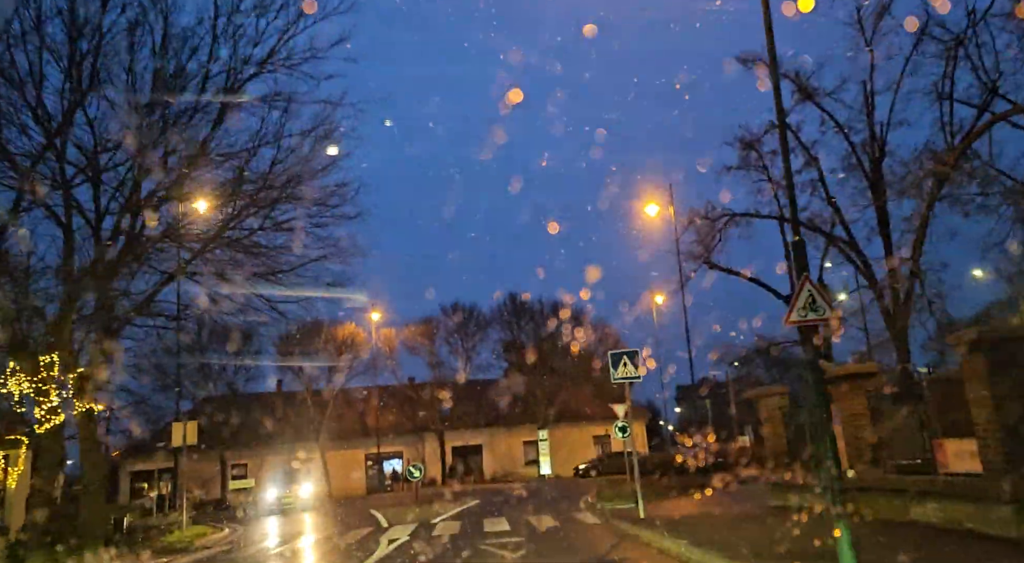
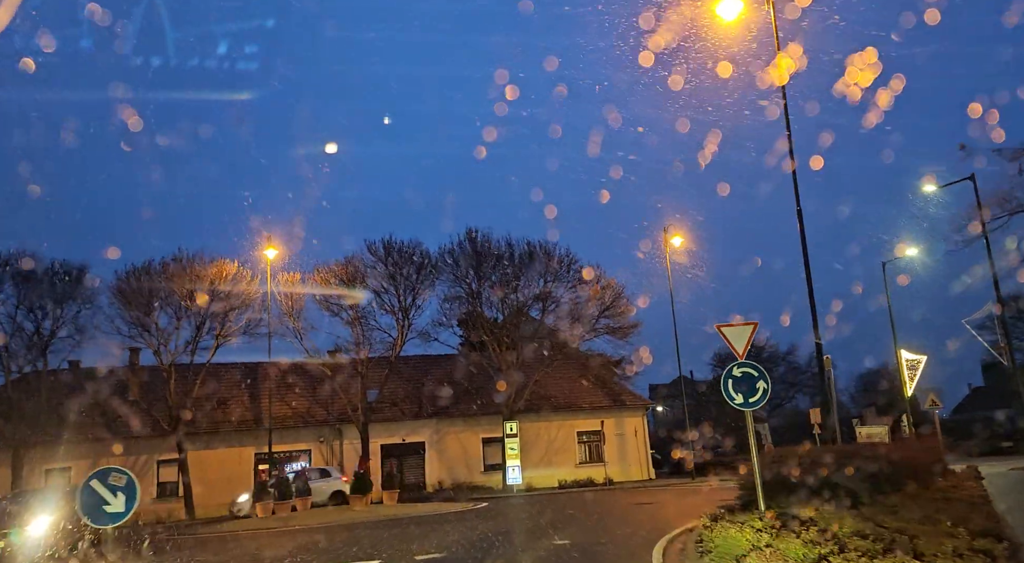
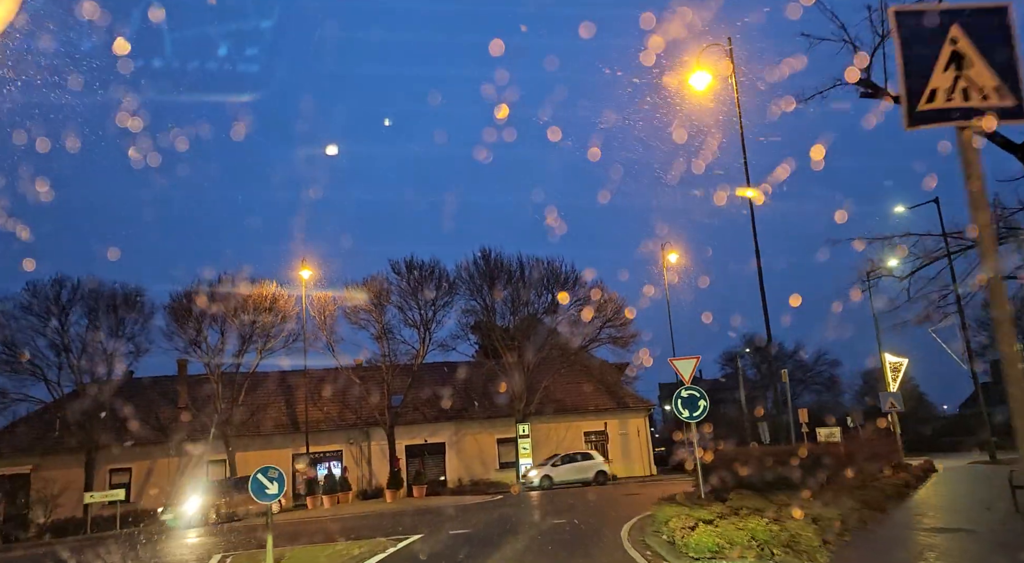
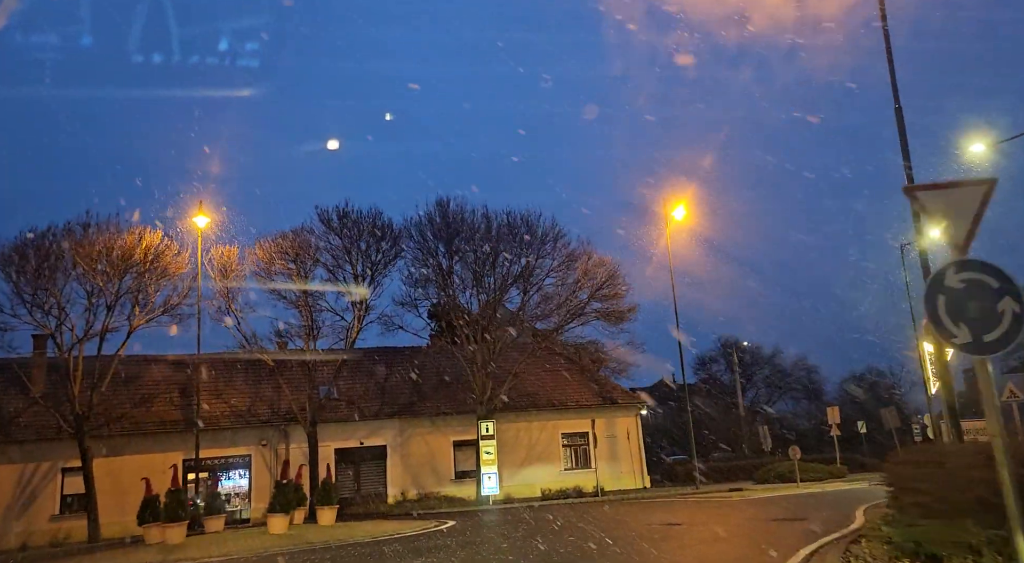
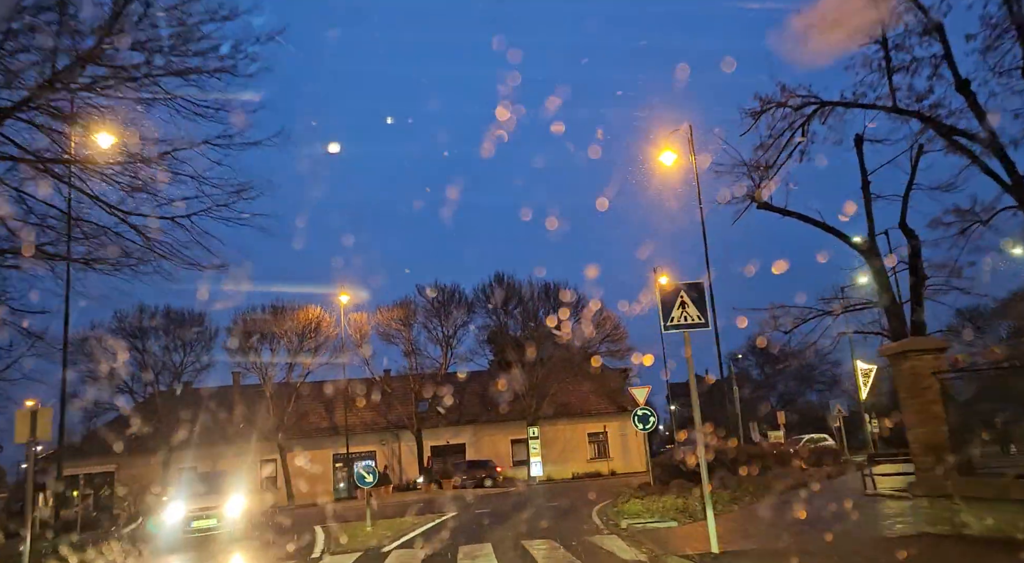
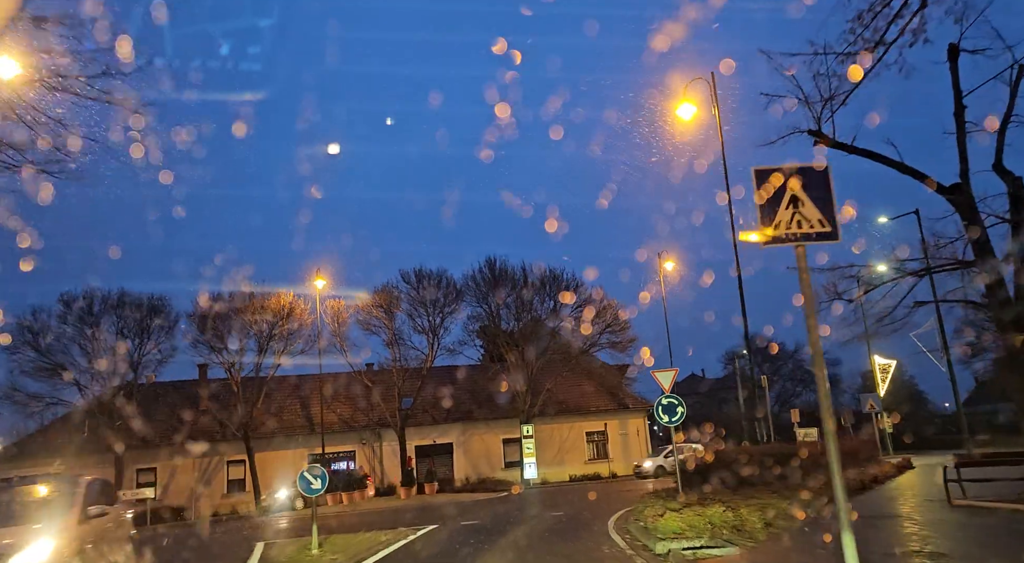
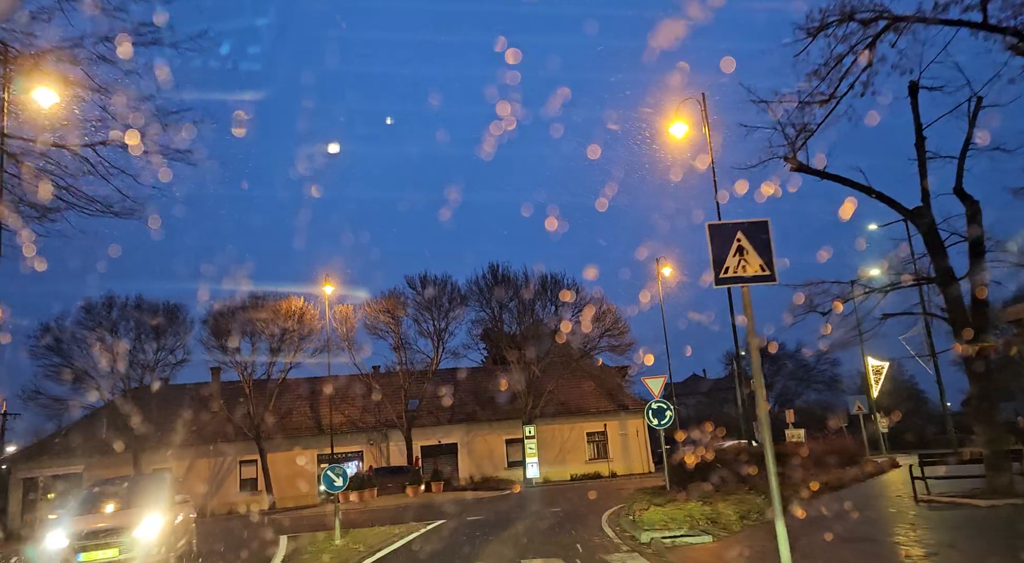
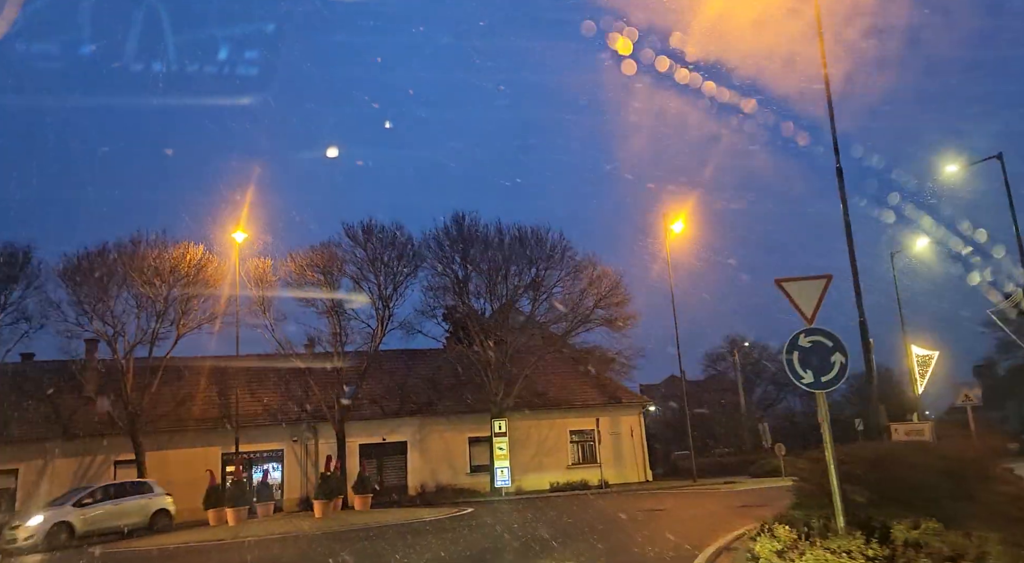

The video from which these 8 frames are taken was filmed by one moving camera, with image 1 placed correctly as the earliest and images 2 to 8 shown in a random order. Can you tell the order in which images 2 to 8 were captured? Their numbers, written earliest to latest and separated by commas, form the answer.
5, 7, 6, 3, 2, 8, 4
